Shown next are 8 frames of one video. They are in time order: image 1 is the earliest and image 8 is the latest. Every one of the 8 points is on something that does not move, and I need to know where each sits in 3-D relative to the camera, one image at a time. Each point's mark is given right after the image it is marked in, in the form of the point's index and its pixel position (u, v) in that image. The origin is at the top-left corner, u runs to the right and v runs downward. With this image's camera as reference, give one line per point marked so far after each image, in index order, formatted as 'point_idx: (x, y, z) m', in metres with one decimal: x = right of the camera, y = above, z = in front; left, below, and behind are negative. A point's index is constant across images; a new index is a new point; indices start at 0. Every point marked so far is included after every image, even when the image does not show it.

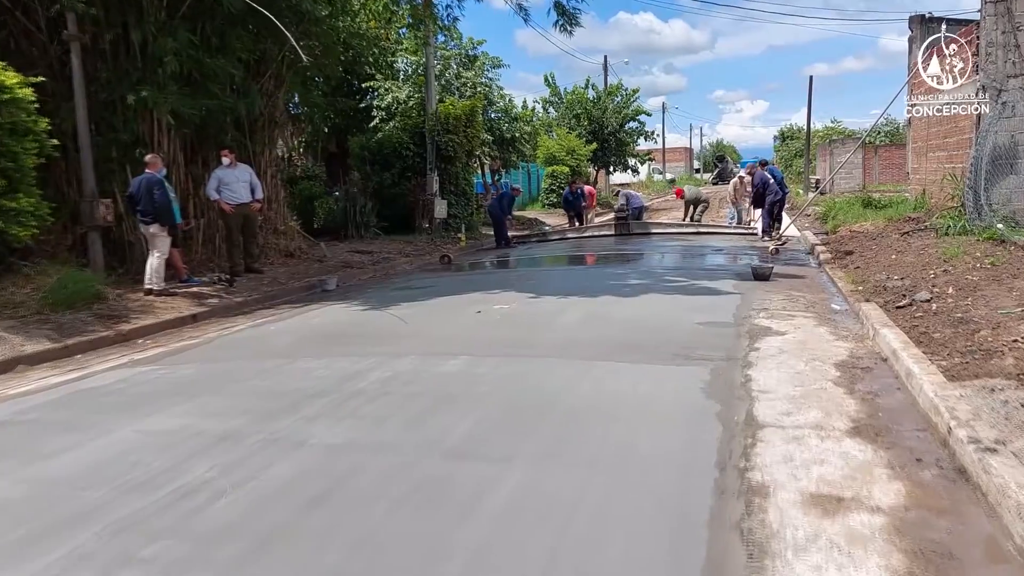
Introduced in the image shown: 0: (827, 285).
0: (+3.6, 0.0, +9.7) m
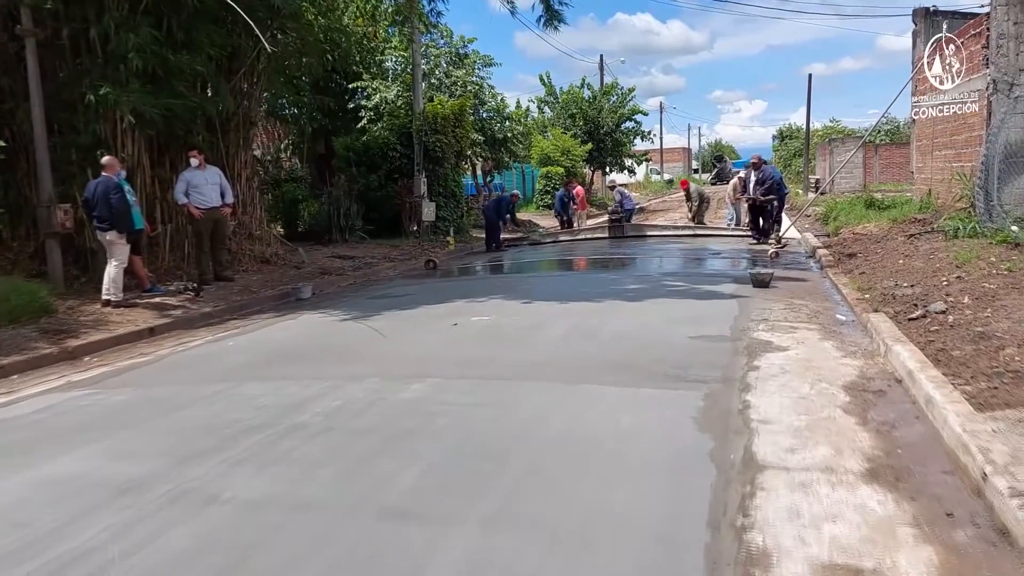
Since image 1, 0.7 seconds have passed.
0: (+3.5, 0.0, +9.1) m
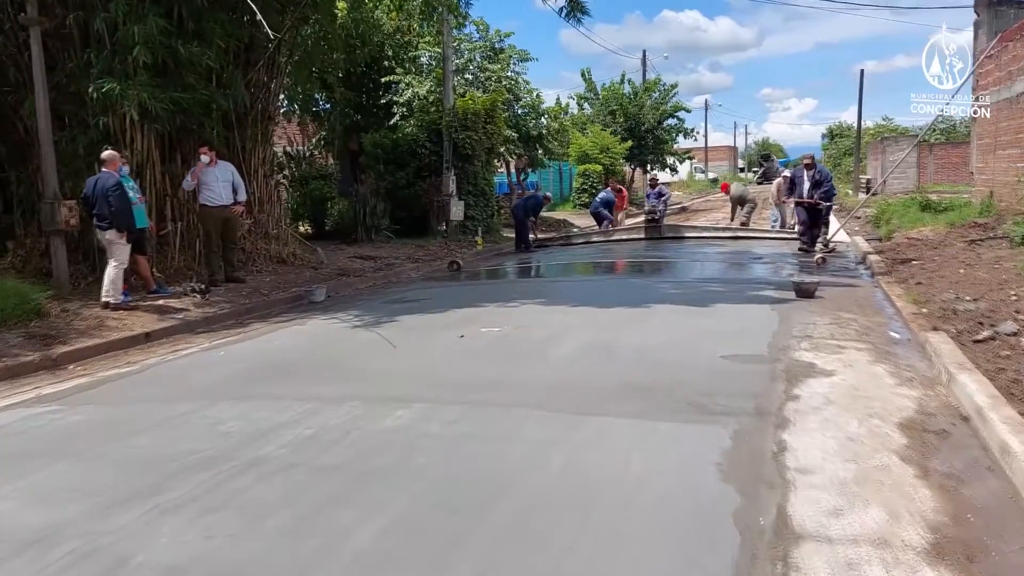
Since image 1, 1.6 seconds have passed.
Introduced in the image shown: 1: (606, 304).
0: (+3.7, -0.2, +8.3) m
1: (+0.9, -0.1, +8.8) m
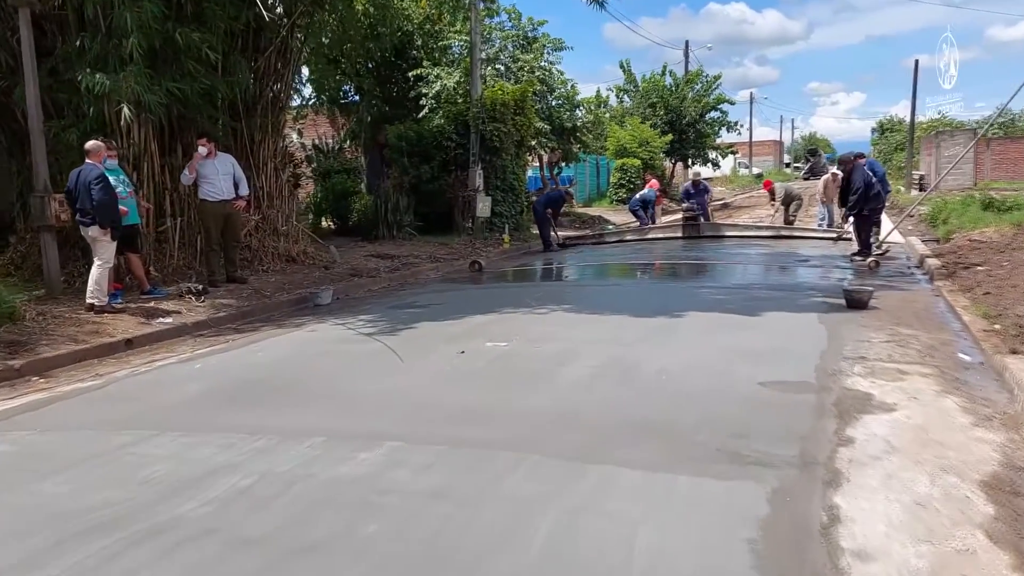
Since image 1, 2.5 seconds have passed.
0: (+3.8, -0.3, +7.3) m
1: (+1.1, -0.1, +7.9) m
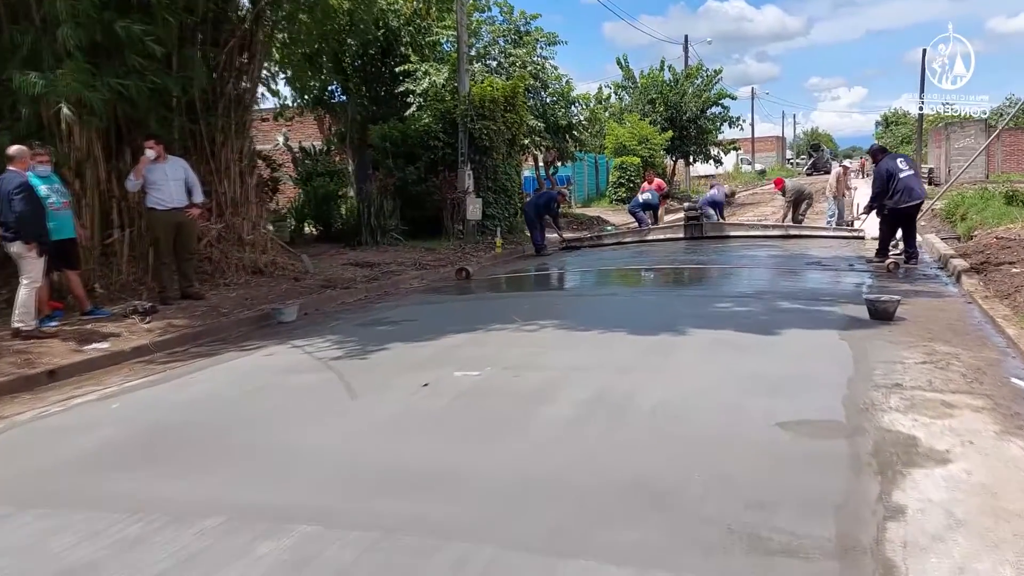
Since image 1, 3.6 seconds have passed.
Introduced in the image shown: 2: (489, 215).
0: (+3.6, -0.3, +6.3) m
1: (+0.9, -0.2, +7.0) m
2: (-0.4, +1.4, +16.2) m
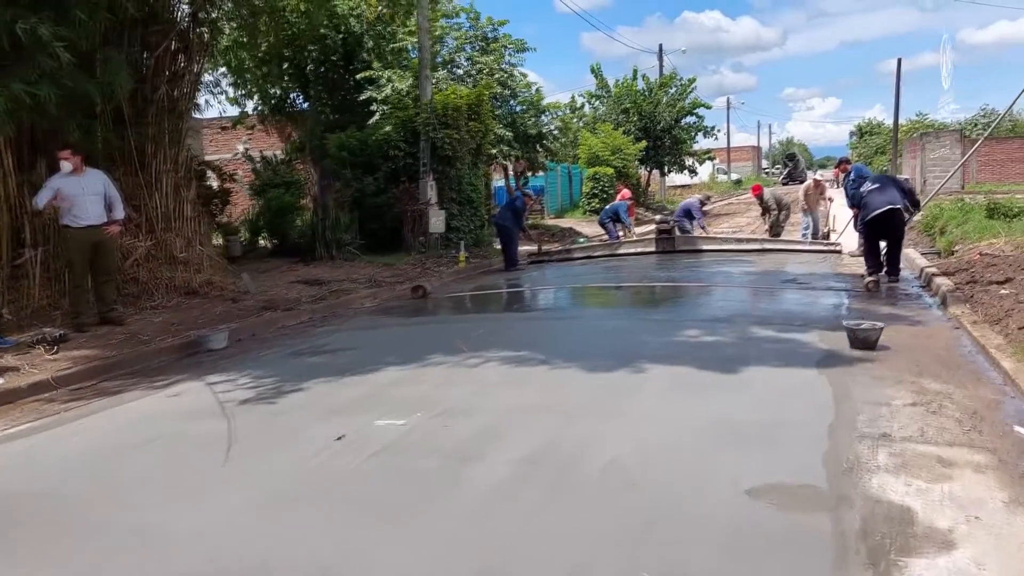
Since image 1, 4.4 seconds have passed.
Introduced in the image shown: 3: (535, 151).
0: (+3.2, -0.5, +5.7) m
1: (+0.5, -0.4, +6.3) m
2: (-1.1, +1.1, +15.5) m
3: (+0.5, +3.2, +19.8) m
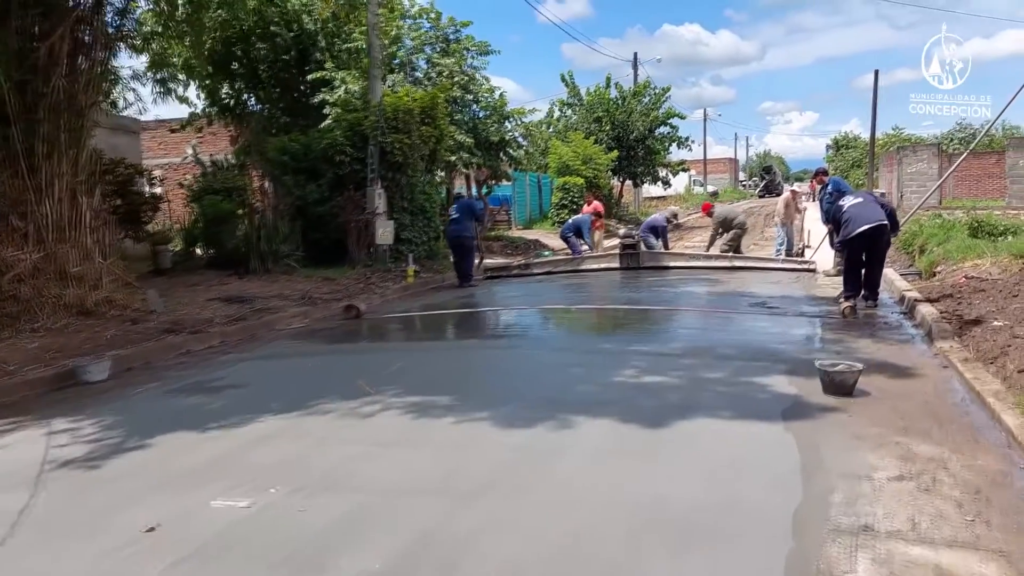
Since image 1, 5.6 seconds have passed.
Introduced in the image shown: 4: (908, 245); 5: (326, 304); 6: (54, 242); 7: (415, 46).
0: (+2.7, -0.7, +4.8) m
1: (0.0, -0.6, +5.3) m
2: (-1.9, +0.8, +14.5) m
3: (-0.3, +2.9, +18.9) m
4: (+6.8, +0.7, +14.4) m
5: (-2.4, -0.2, +10.6) m
6: (-4.6, +0.5, +8.4) m
7: (-2.0, +4.9, +17.0) m
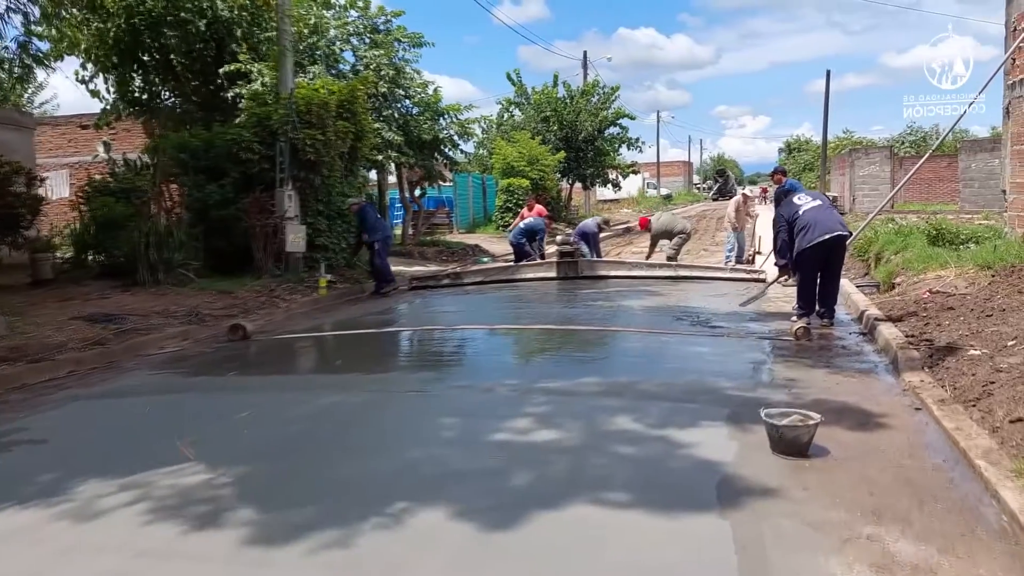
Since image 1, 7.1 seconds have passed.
0: (+2.0, -0.9, +3.7) m
1: (-0.7, -0.8, +4.1) m
2: (-3.0, +0.6, +13.2) m
3: (-1.7, +2.7, +17.6) m
4: (+5.7, +0.6, +13.5) m
5: (-3.3, -0.4, +9.3) m
6: (-5.4, +0.3, +6.9) m
7: (-3.3, +4.7, +15.7) m
